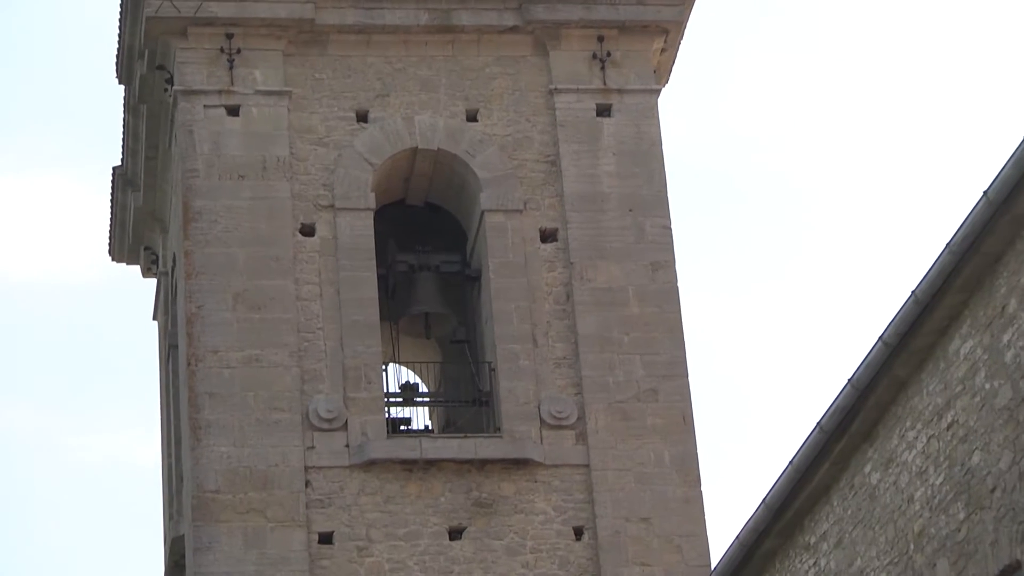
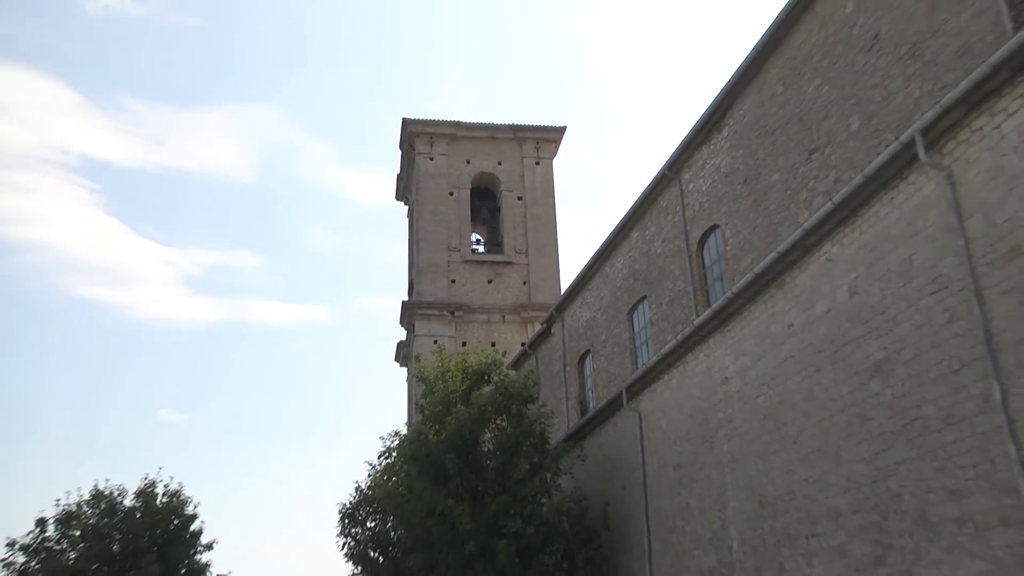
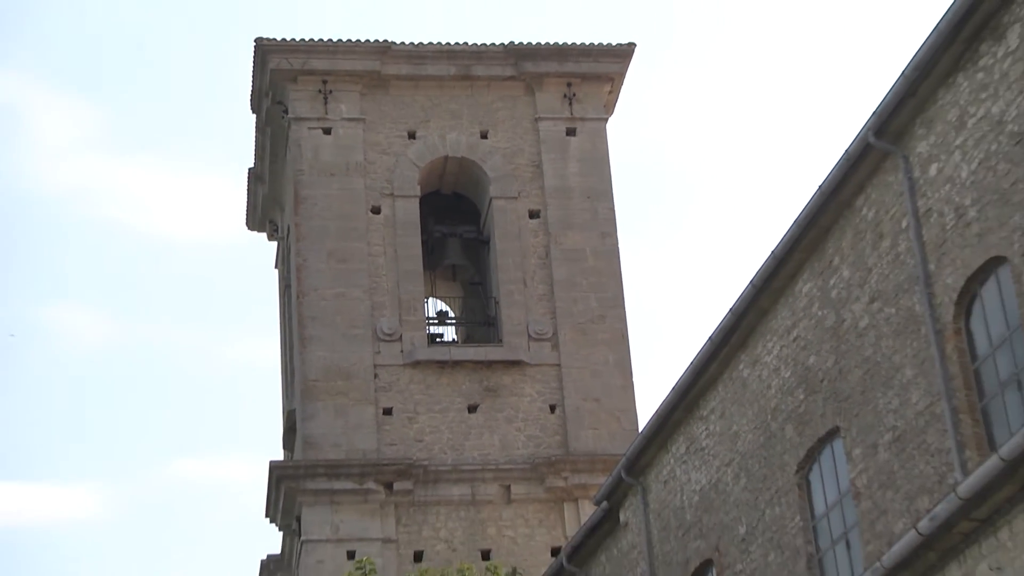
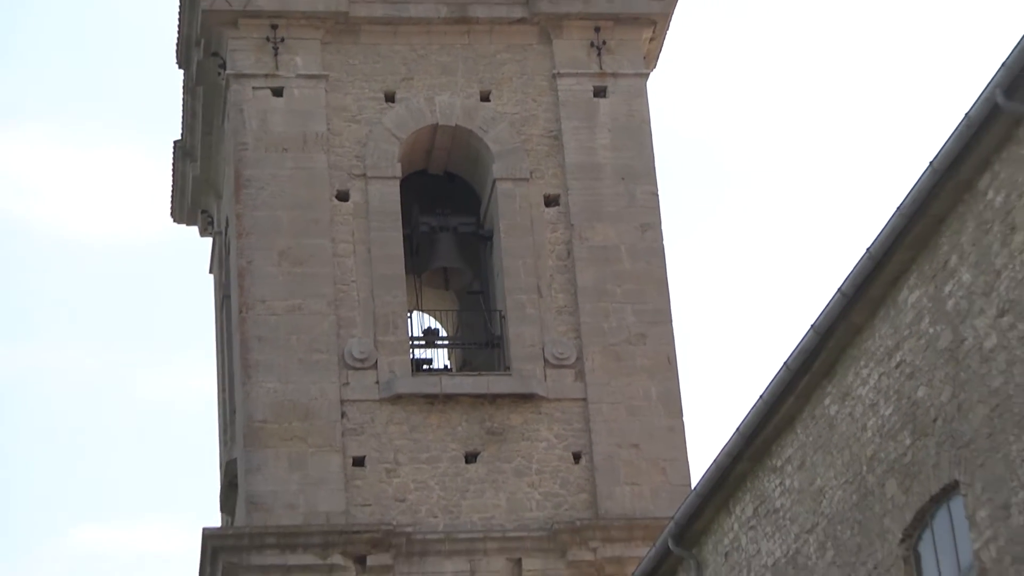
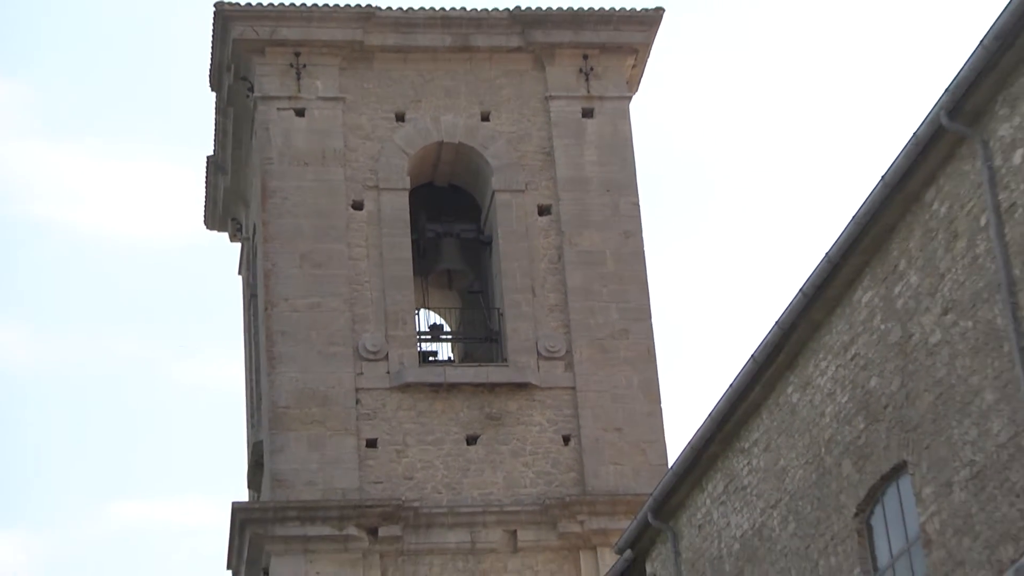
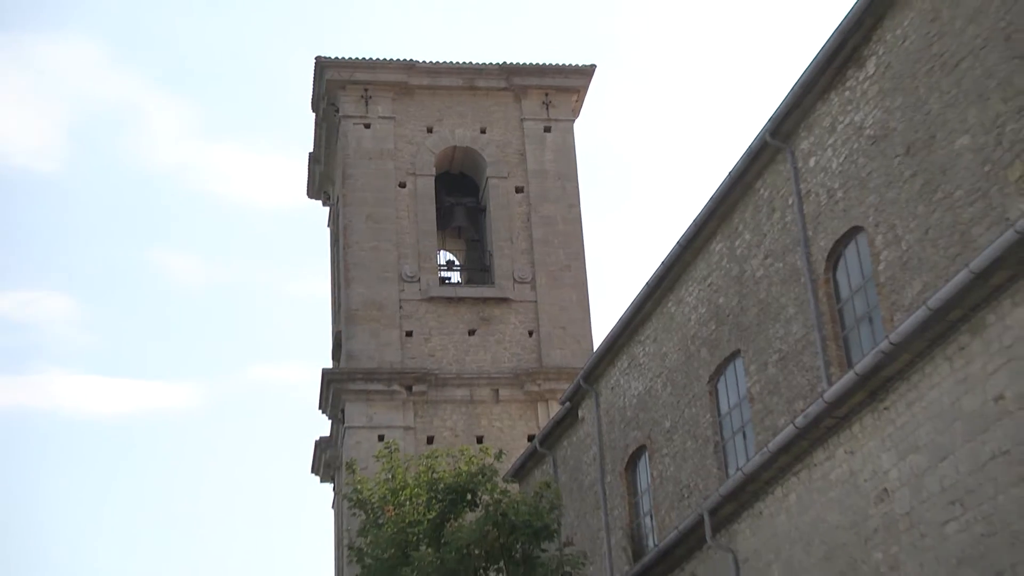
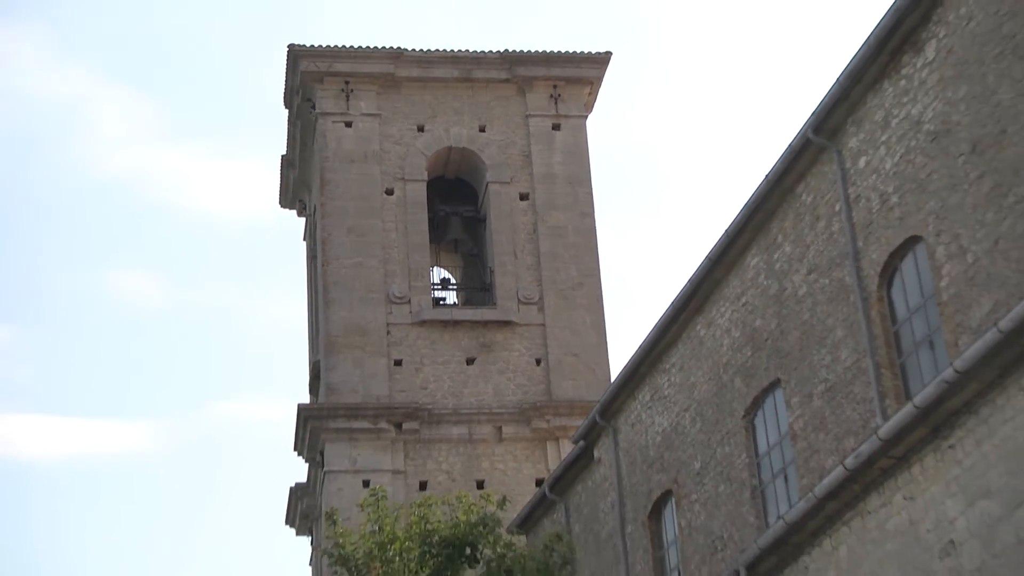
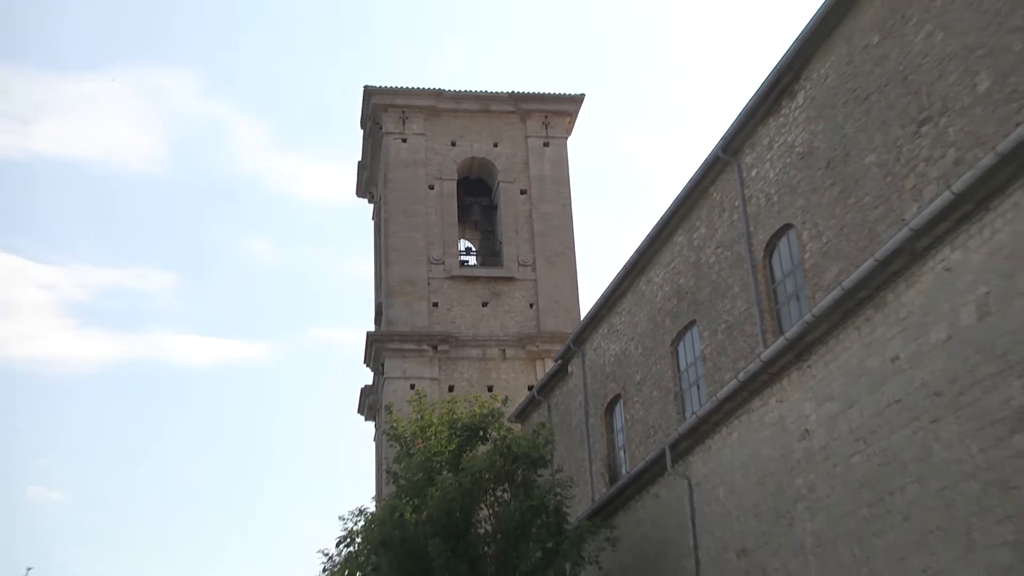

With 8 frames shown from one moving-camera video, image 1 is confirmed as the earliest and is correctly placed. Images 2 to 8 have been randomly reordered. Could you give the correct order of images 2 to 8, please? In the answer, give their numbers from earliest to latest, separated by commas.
4, 5, 3, 7, 6, 8, 2
